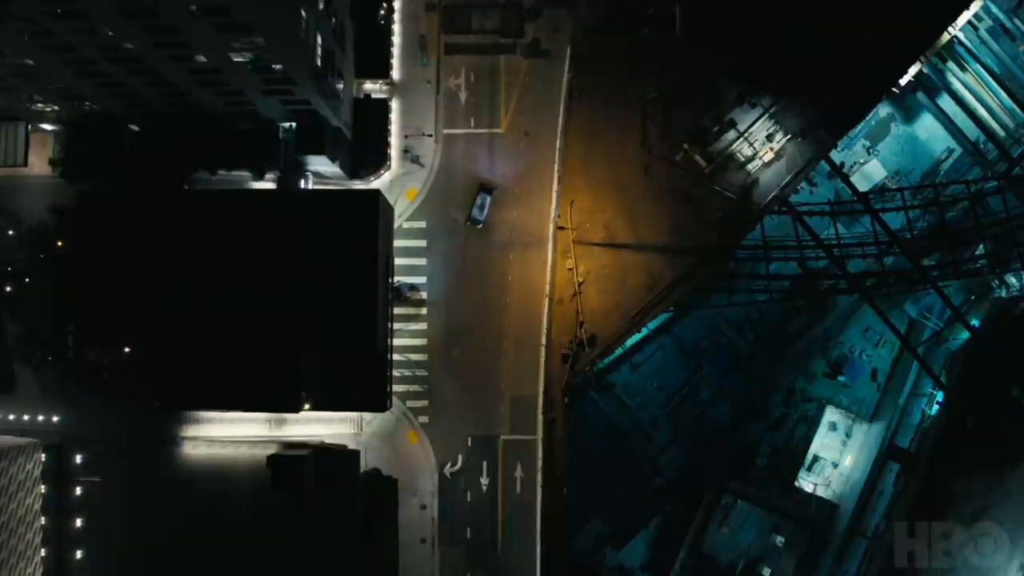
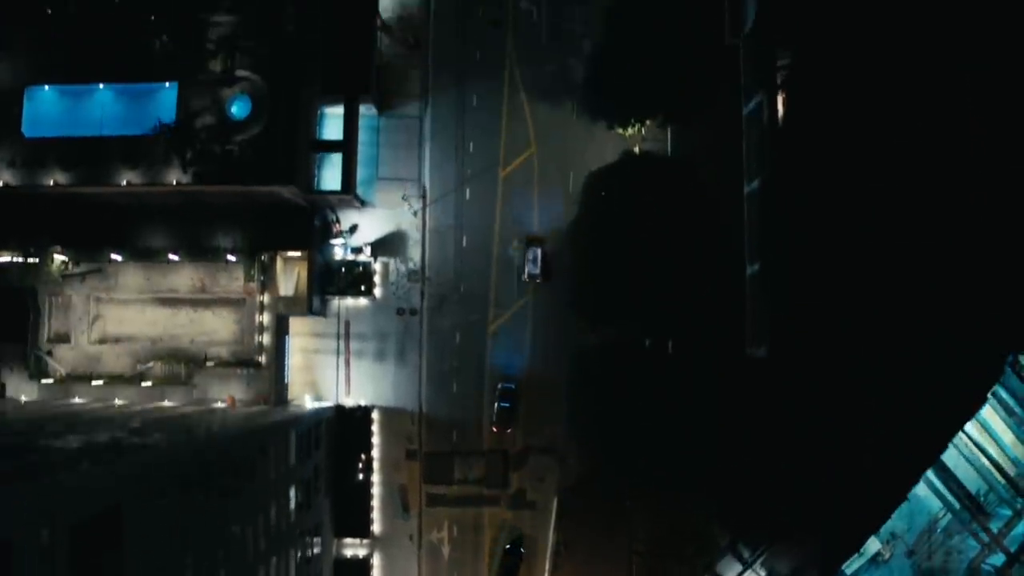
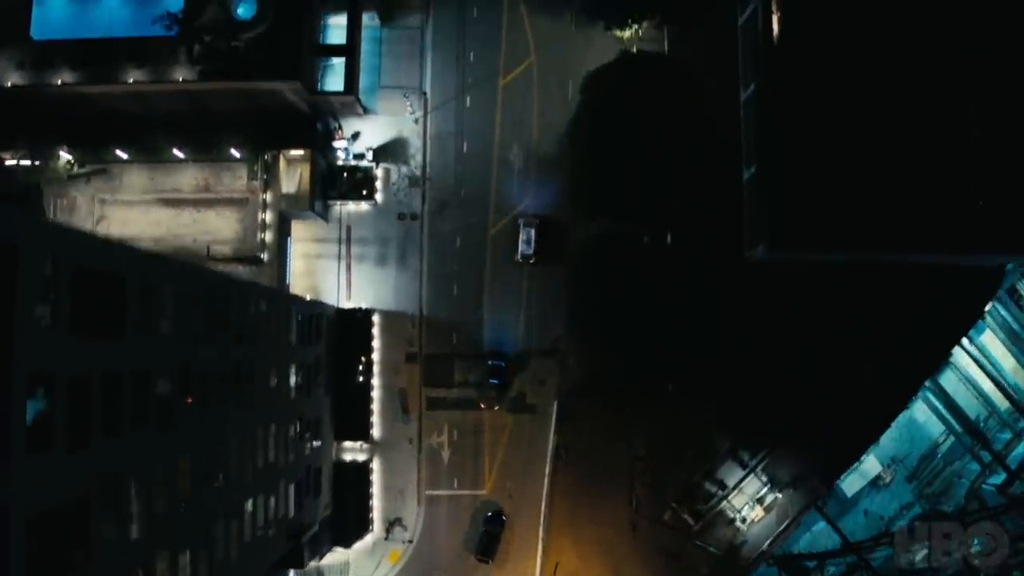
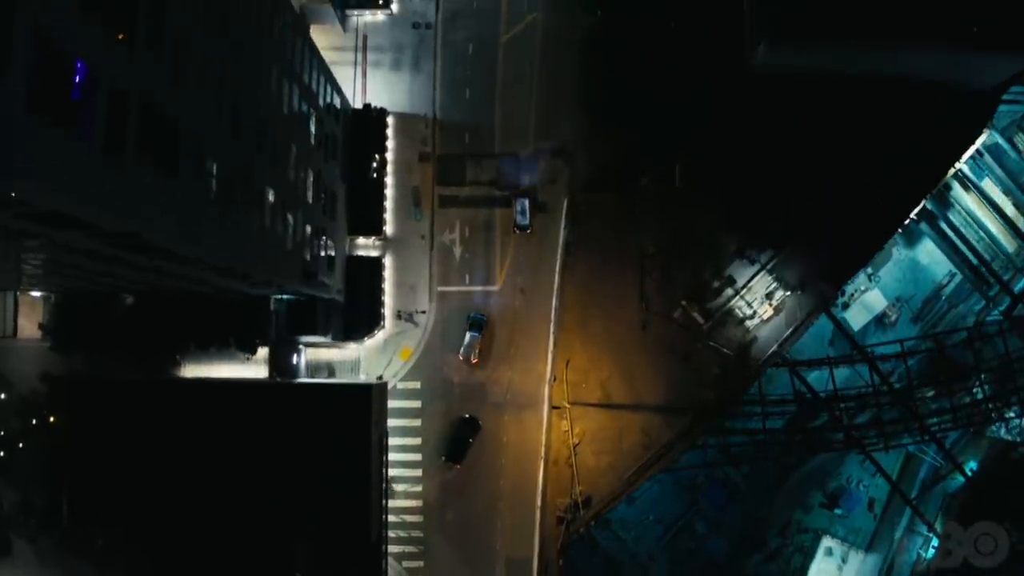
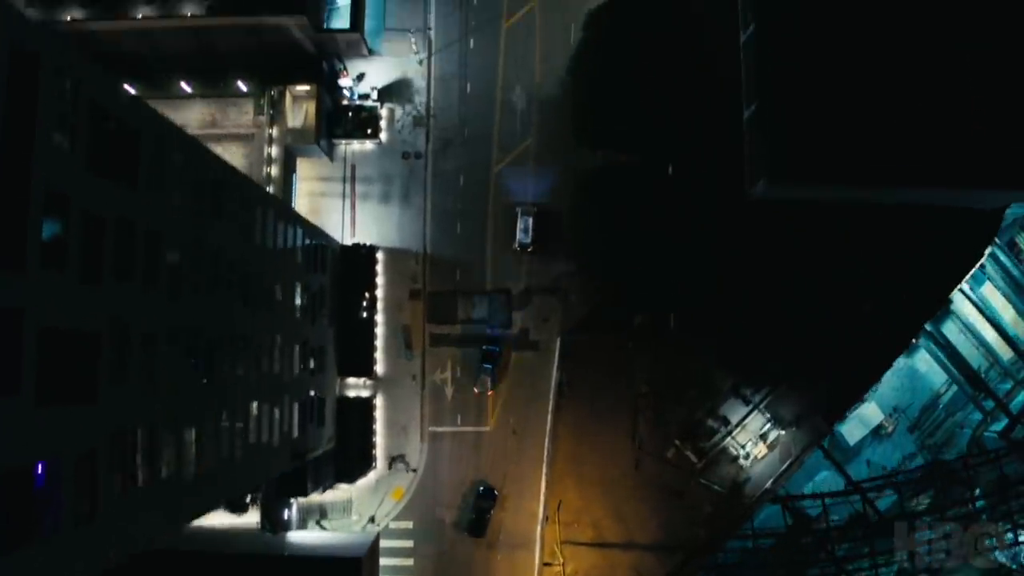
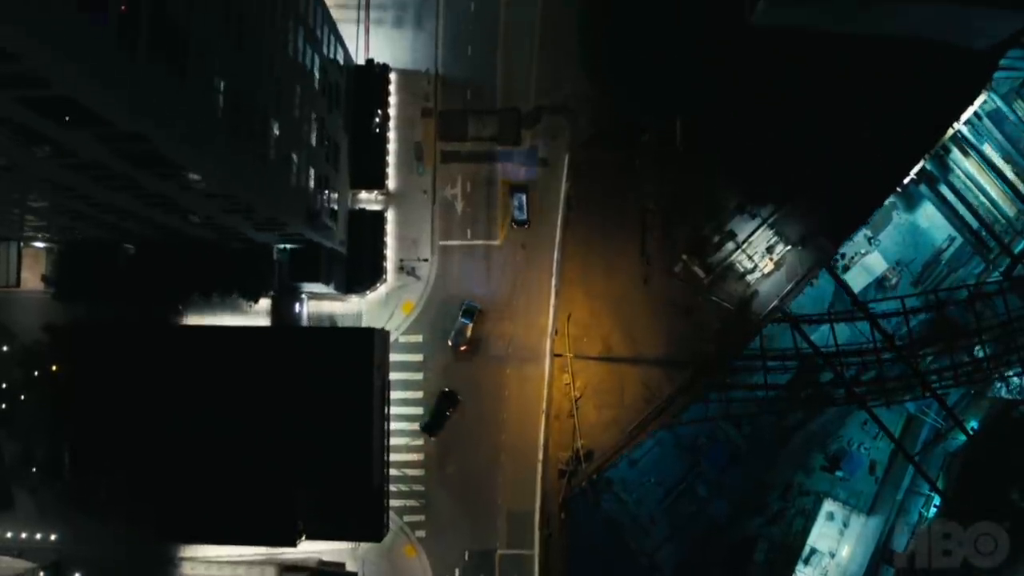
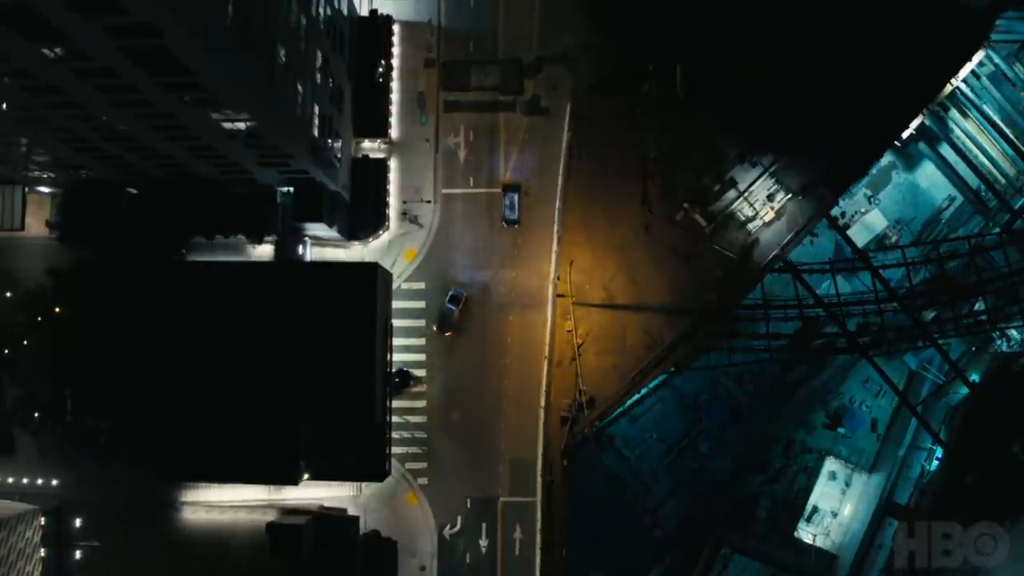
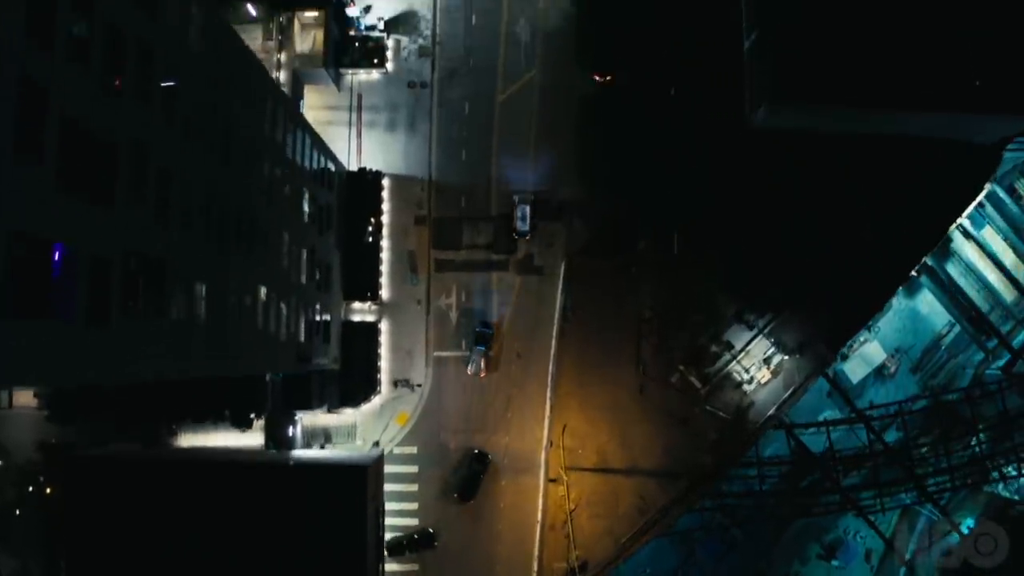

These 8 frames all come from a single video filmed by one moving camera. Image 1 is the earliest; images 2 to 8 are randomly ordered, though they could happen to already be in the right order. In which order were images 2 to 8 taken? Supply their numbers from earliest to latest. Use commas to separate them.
7, 6, 4, 8, 5, 3, 2
